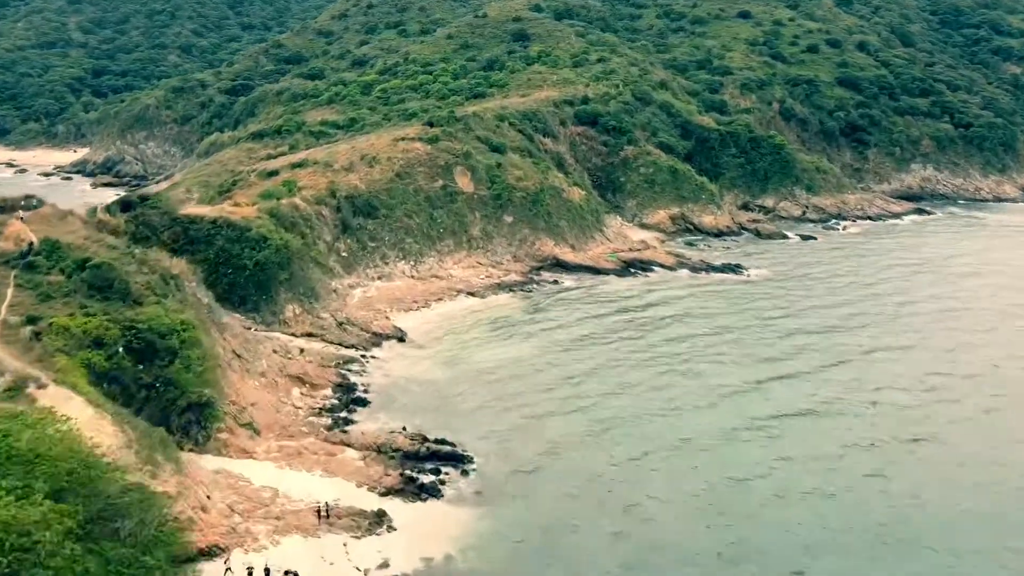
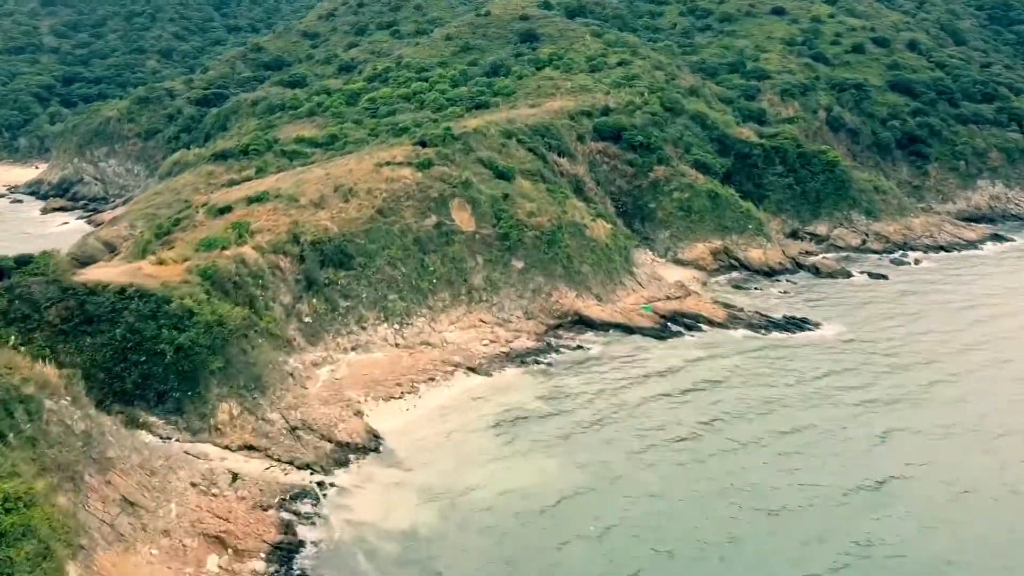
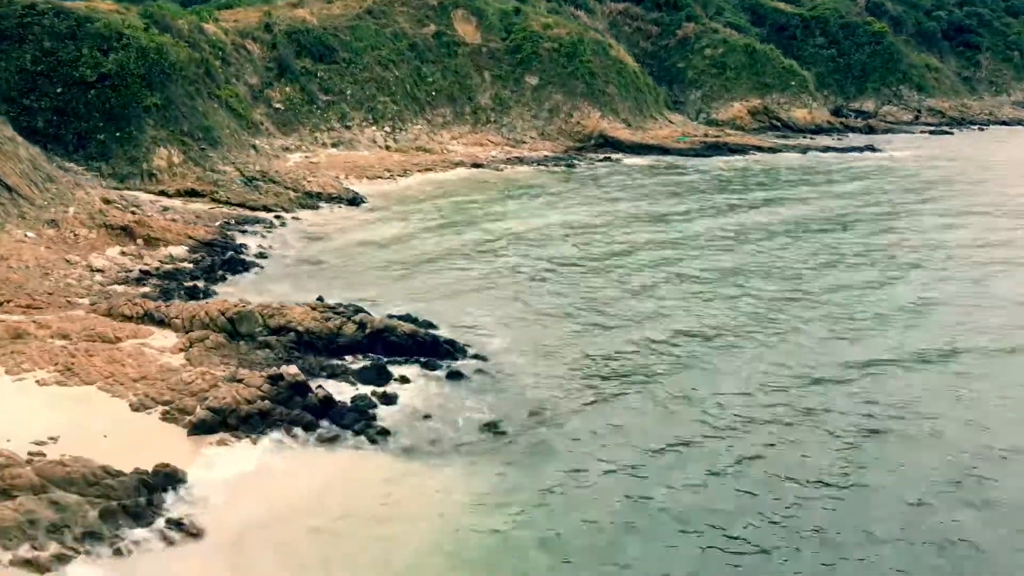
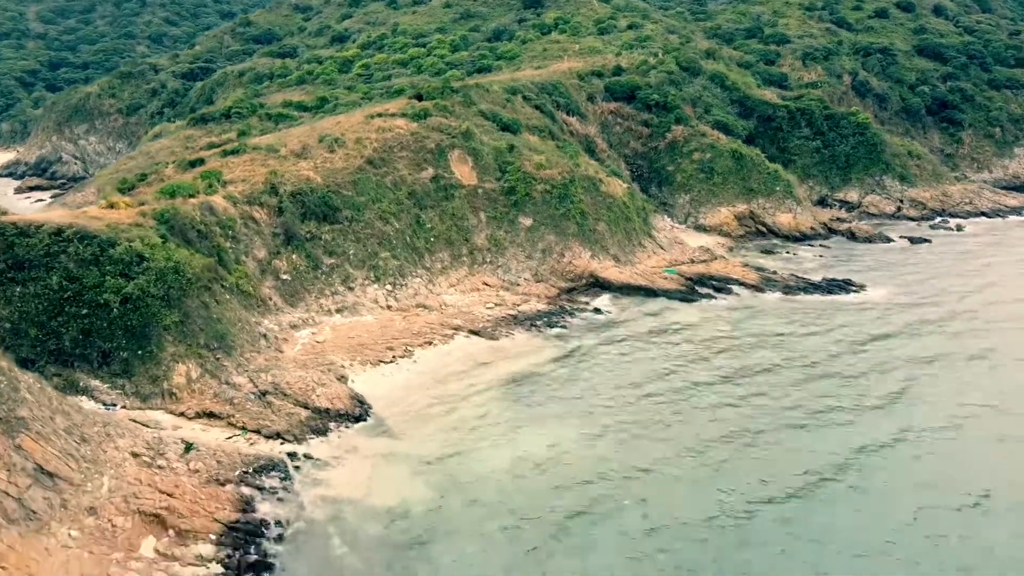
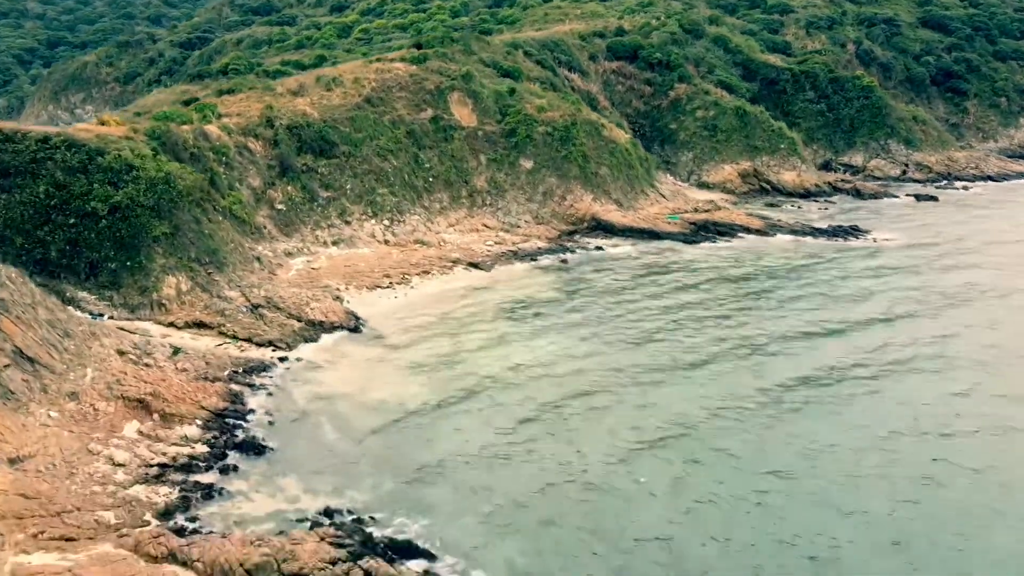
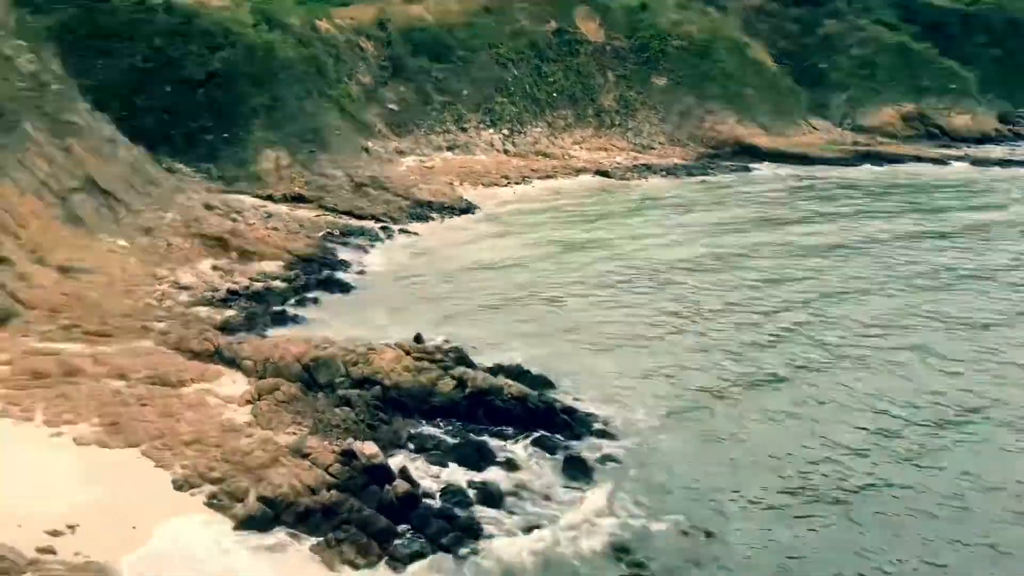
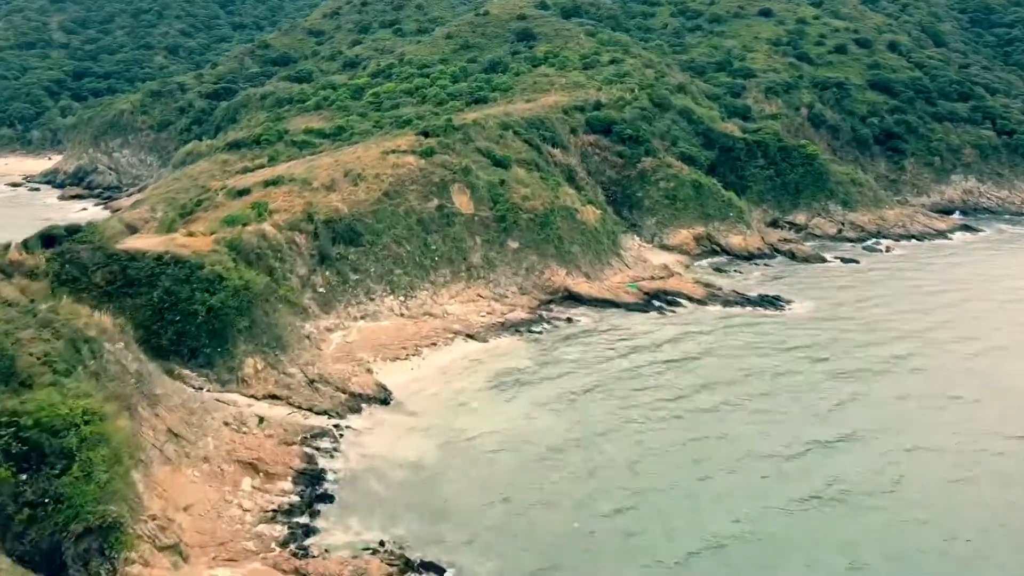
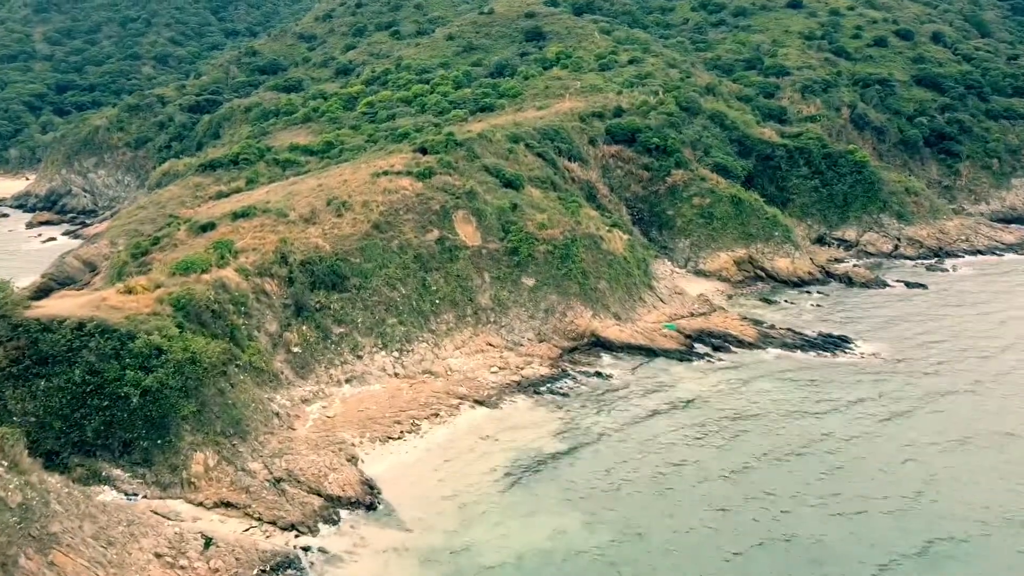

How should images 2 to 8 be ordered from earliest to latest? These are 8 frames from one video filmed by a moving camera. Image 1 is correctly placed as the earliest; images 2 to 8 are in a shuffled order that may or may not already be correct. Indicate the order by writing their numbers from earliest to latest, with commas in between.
7, 2, 8, 4, 5, 3, 6
